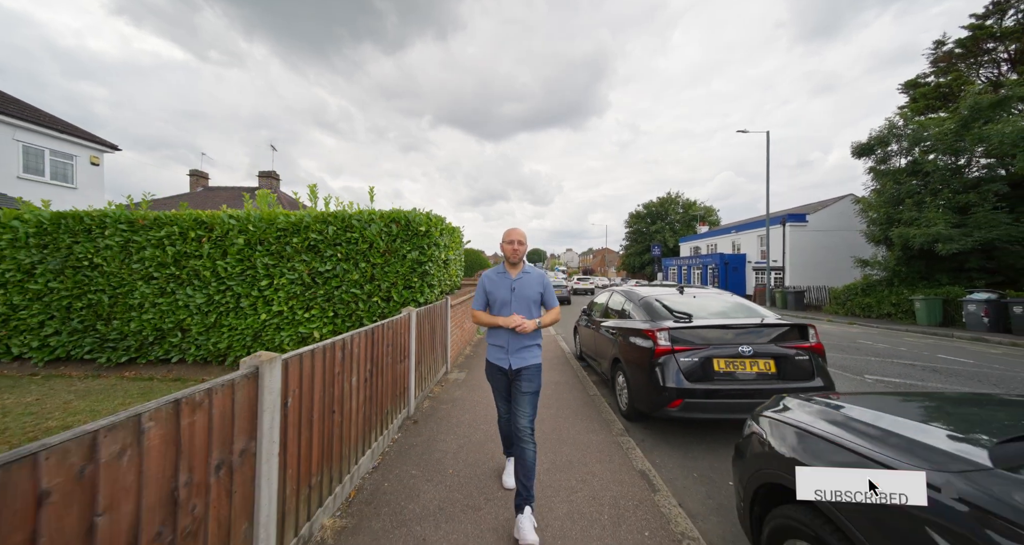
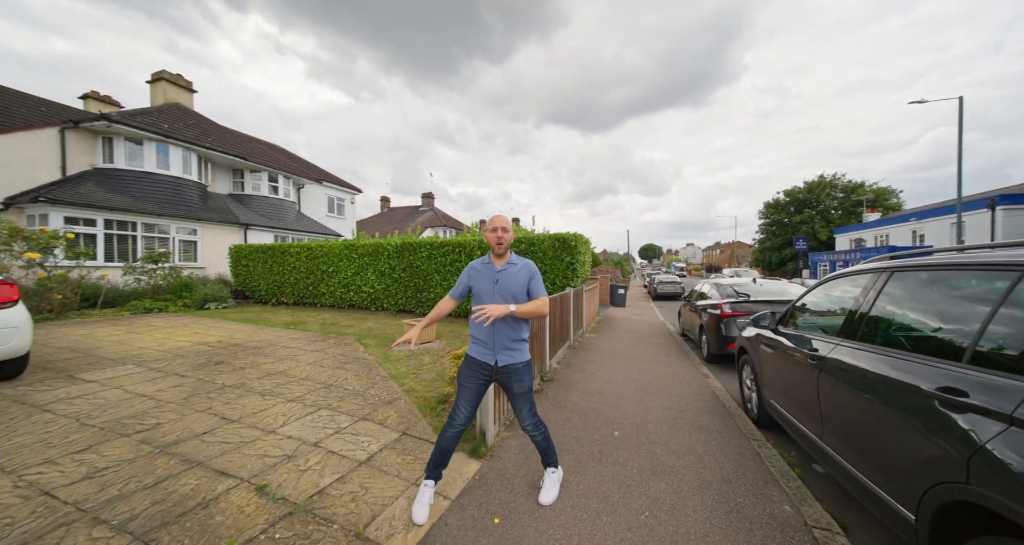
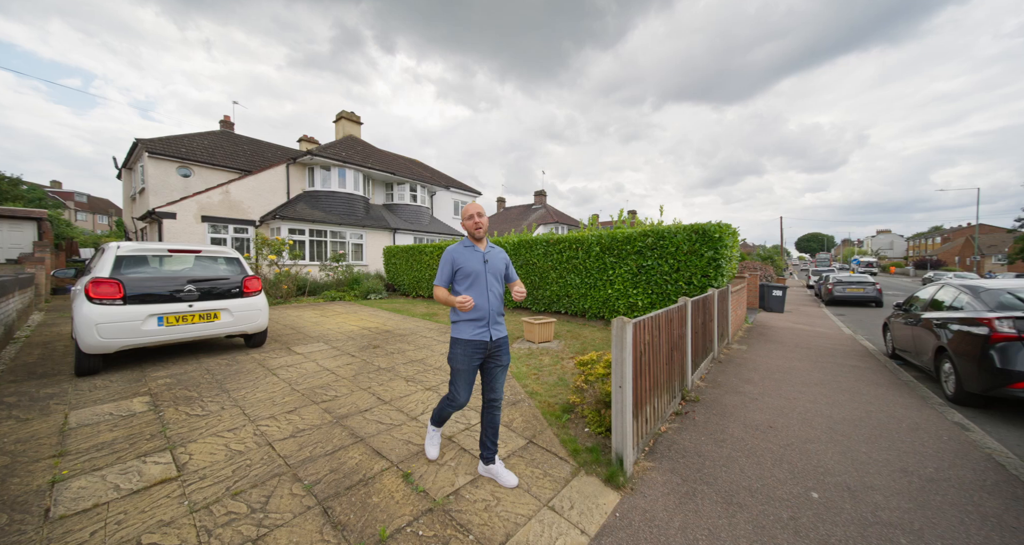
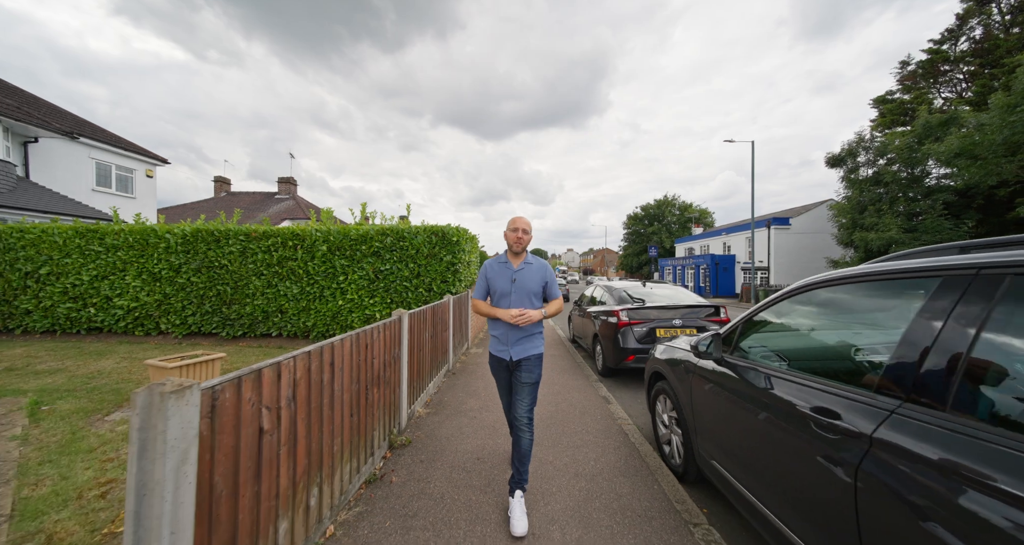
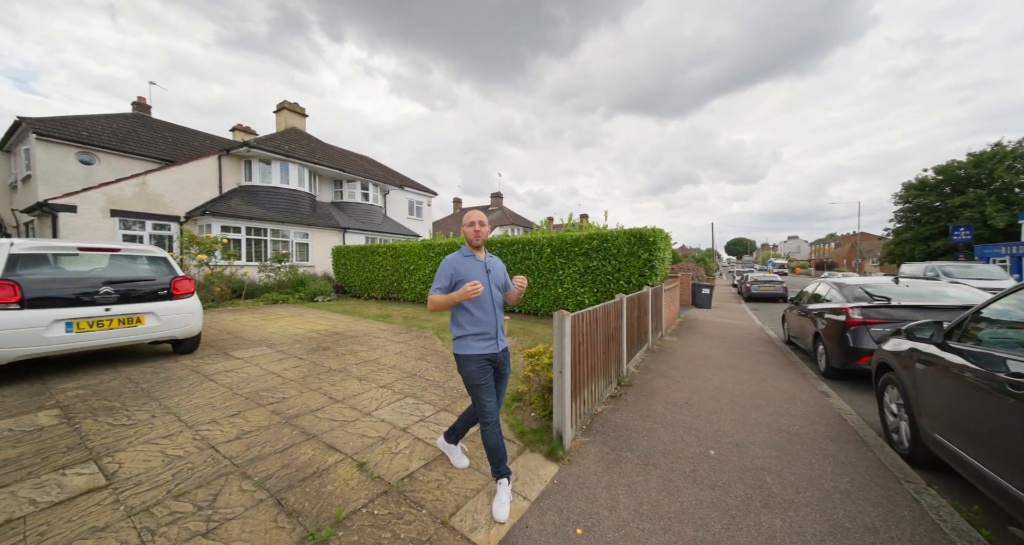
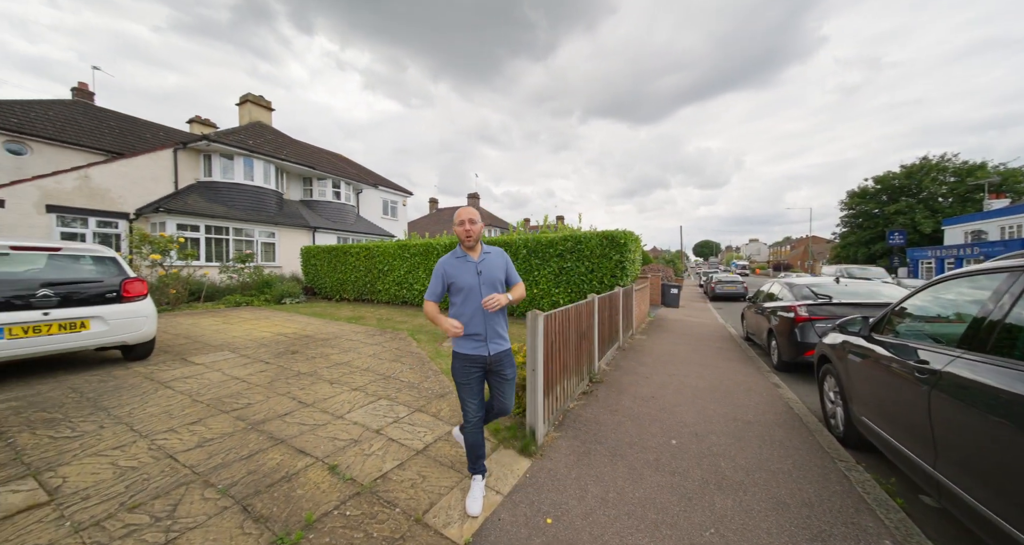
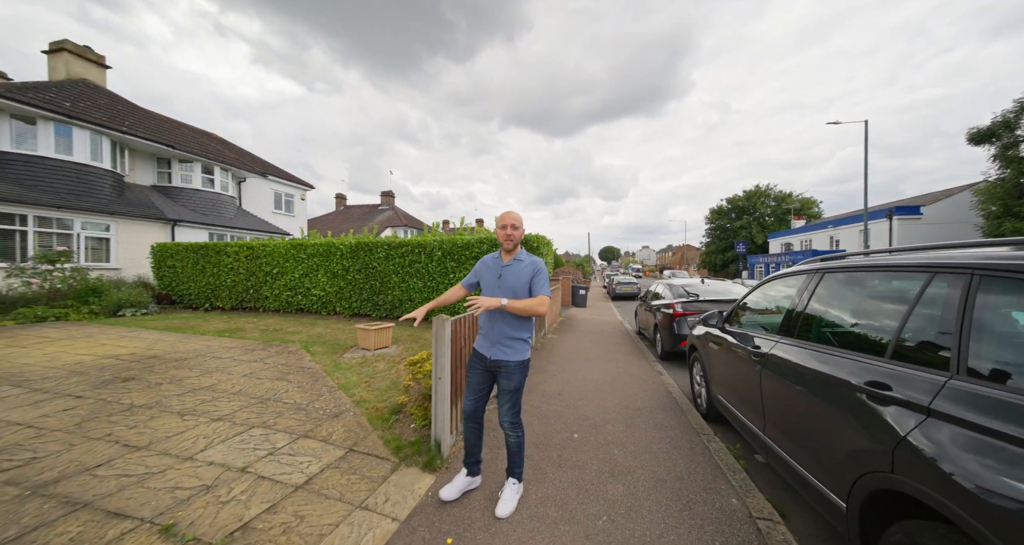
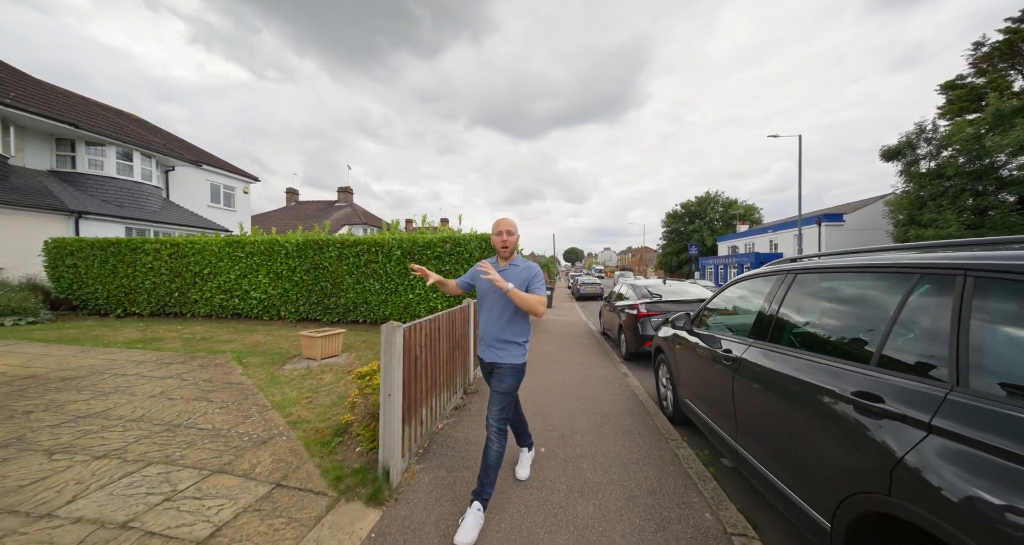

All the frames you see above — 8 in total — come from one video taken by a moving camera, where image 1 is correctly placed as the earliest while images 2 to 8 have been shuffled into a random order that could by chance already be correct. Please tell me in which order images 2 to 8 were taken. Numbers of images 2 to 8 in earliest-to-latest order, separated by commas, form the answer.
4, 8, 7, 2, 6, 5, 3
